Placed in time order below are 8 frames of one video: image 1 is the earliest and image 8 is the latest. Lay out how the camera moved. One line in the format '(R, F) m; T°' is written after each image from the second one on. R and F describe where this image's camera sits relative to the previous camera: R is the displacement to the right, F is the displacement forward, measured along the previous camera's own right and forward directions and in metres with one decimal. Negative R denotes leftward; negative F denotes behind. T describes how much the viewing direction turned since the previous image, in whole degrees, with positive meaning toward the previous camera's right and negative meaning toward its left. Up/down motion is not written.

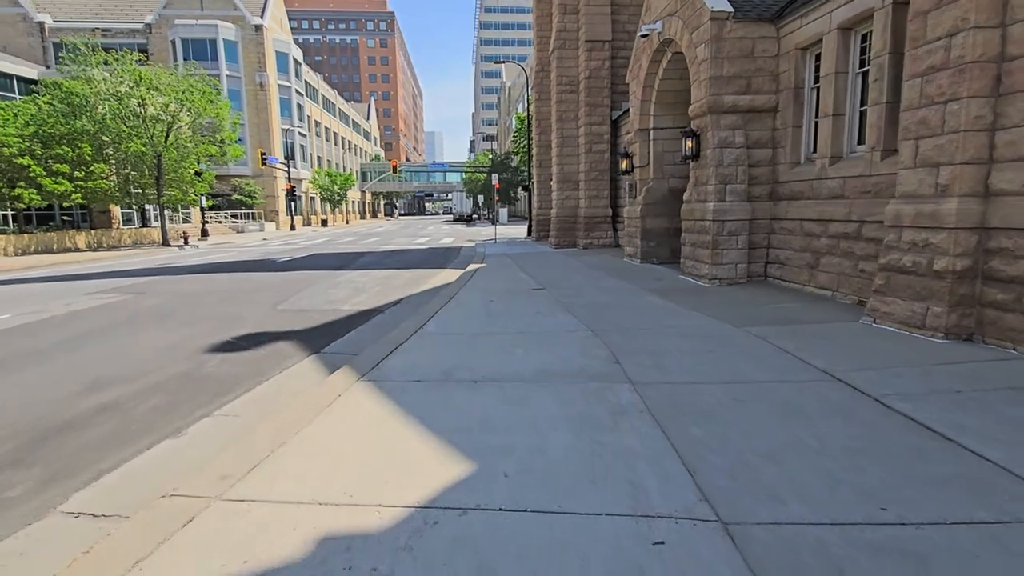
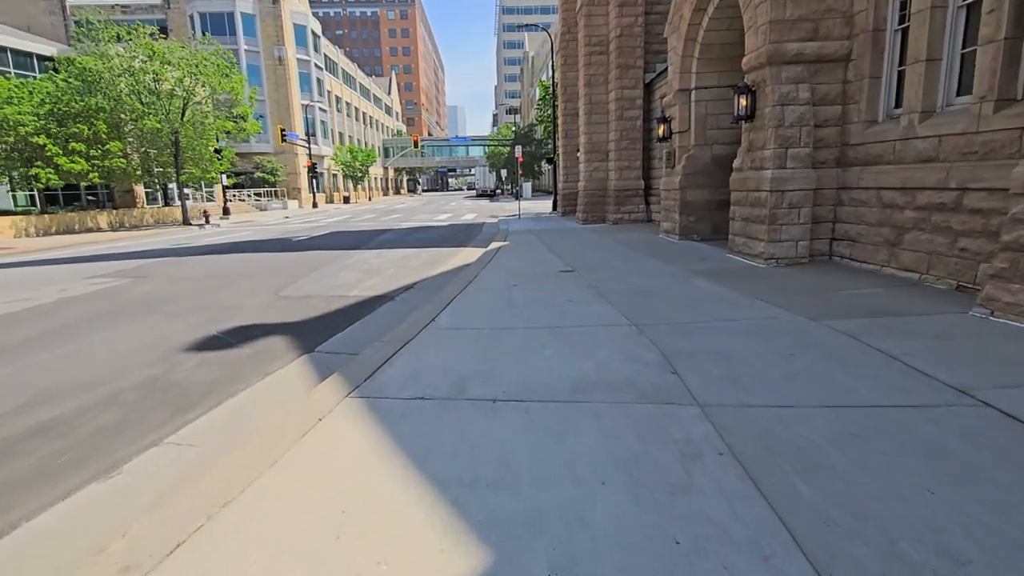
(0.0, +1.1) m; -3°
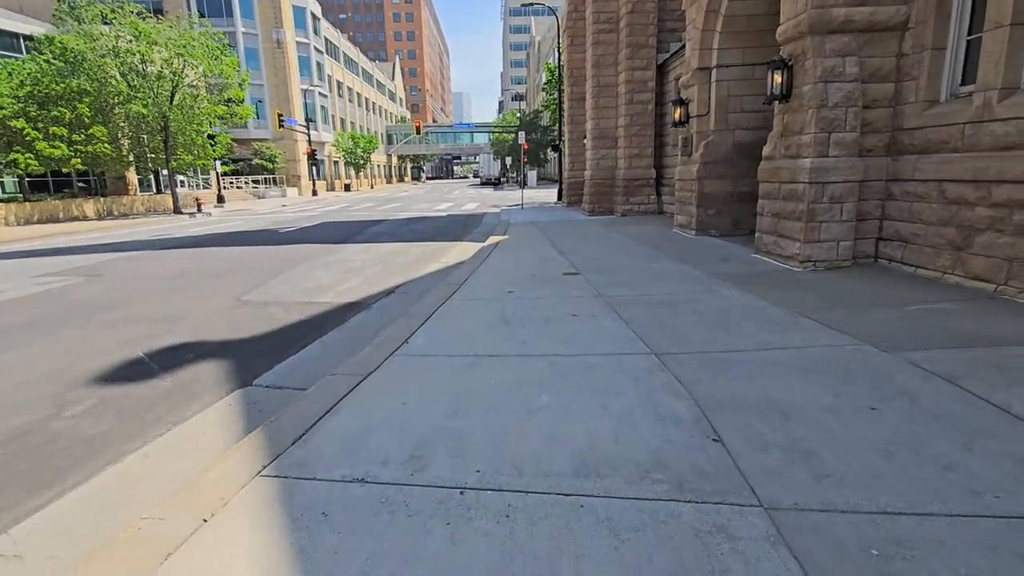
(+0.1, +1.2) m; -1°
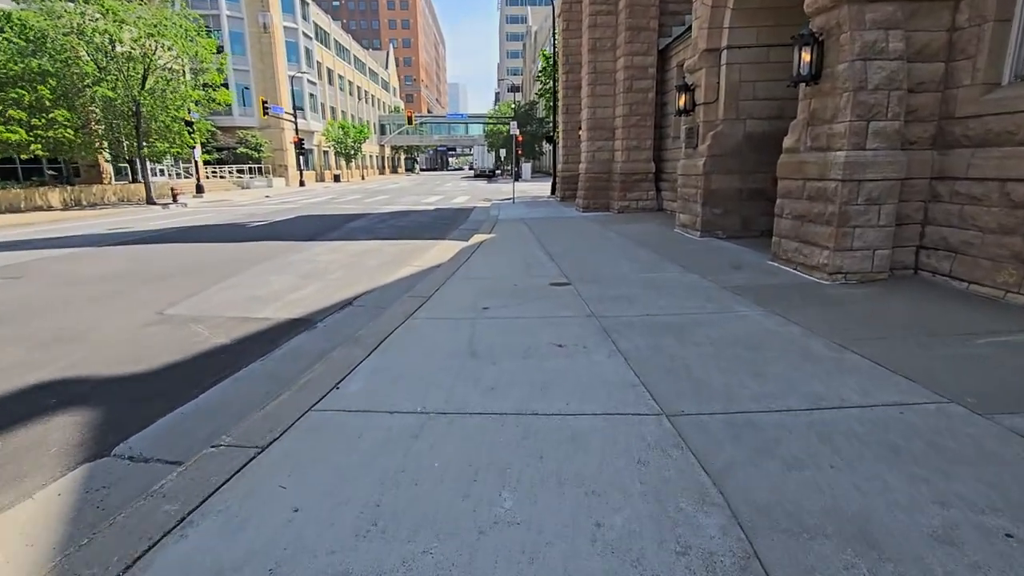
(+0.2, +1.2) m; +1°
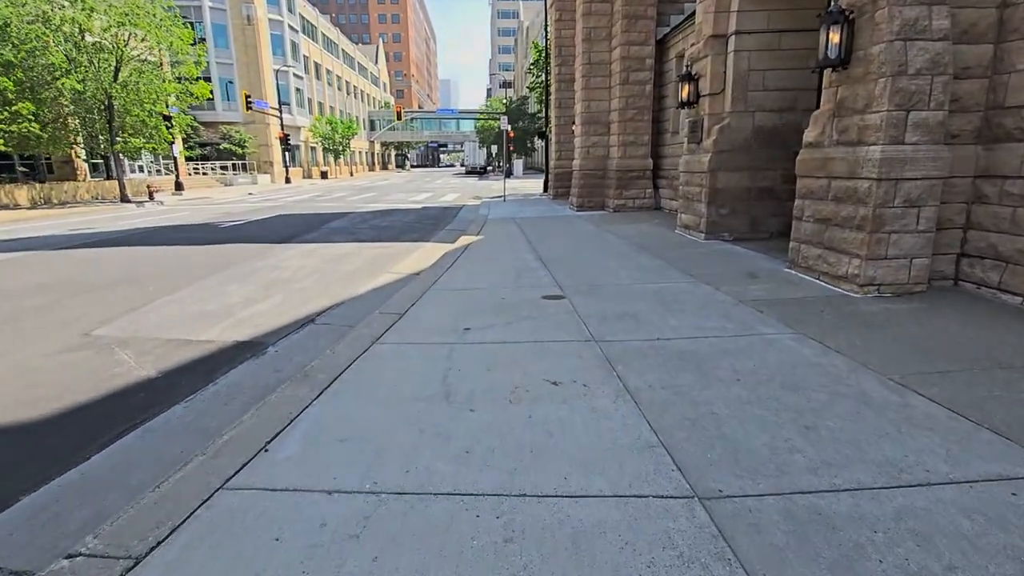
(+0.1, +0.9) m; +1°
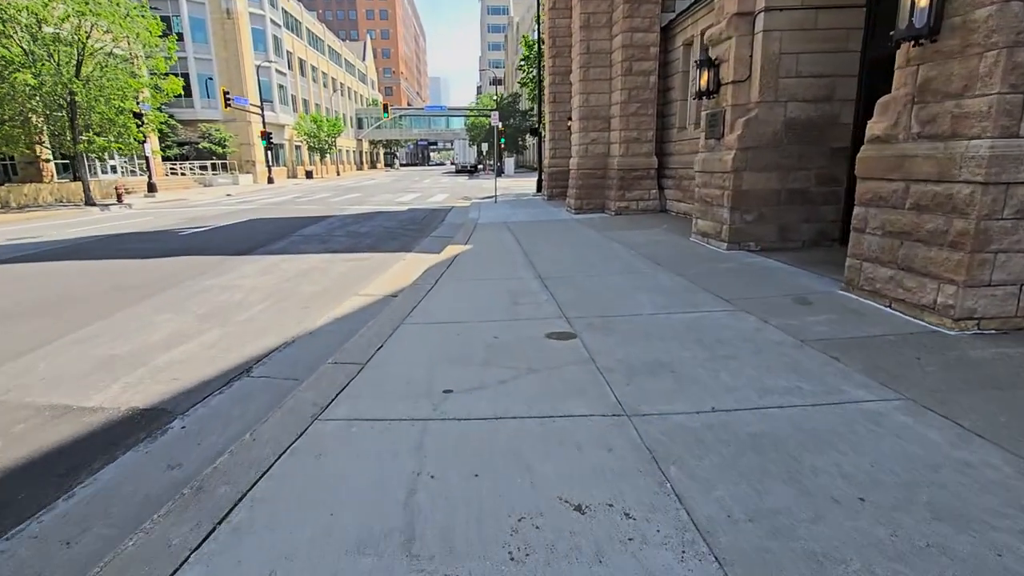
(0.0, +1.4) m; +1°
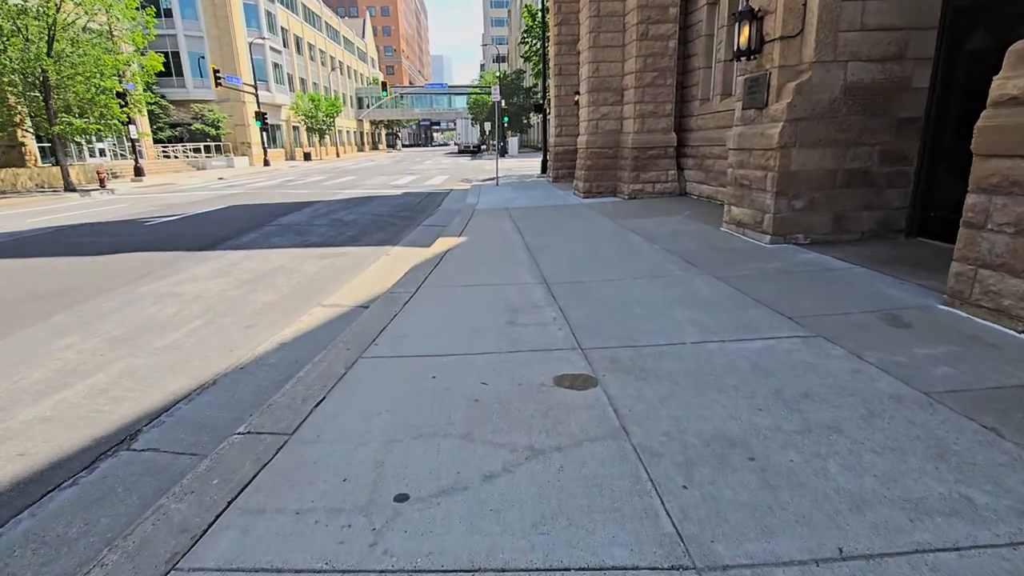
(+0.1, +1.4) m; -1°
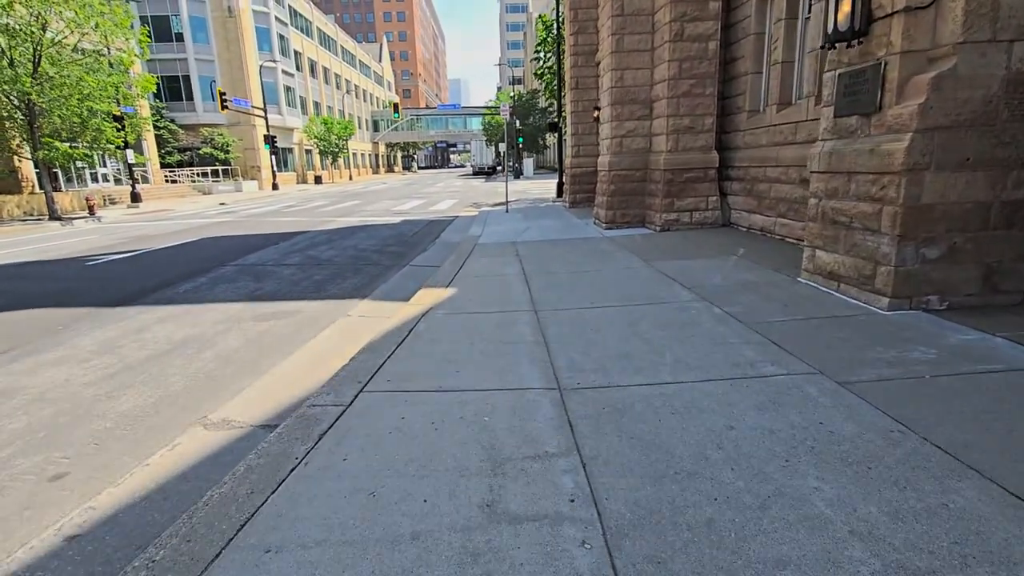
(+0.2, +2.2) m; -2°
